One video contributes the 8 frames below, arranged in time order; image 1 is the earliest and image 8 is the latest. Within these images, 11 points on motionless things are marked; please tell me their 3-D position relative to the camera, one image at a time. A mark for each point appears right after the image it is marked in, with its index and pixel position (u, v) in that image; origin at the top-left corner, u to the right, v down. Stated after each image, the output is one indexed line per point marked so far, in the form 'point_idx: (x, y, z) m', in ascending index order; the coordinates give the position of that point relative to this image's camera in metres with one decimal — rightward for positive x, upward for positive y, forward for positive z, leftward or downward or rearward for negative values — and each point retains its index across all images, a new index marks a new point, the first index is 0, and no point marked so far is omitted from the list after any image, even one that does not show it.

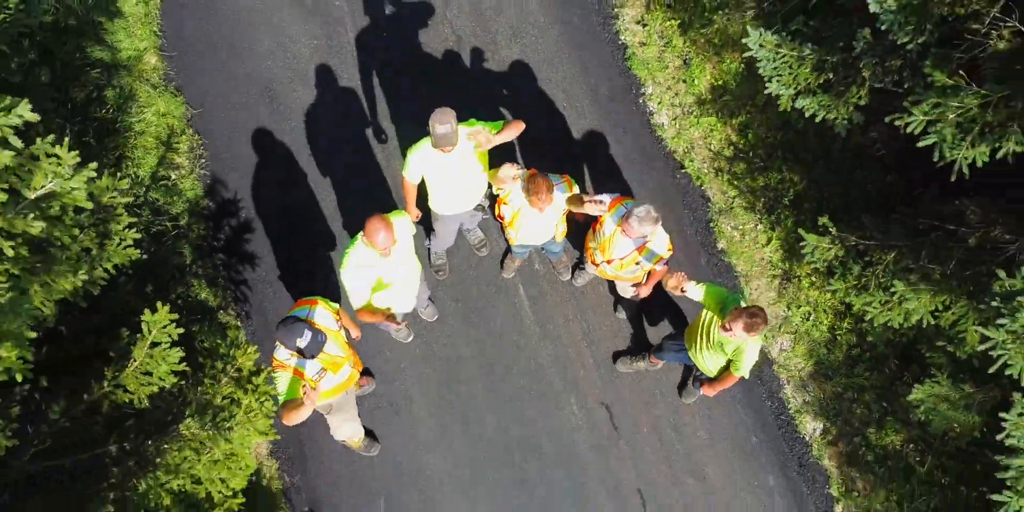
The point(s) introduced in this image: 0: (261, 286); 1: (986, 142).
0: (-1.6, -0.3, +6.5) m
1: (+2.2, +0.6, +4.4) m
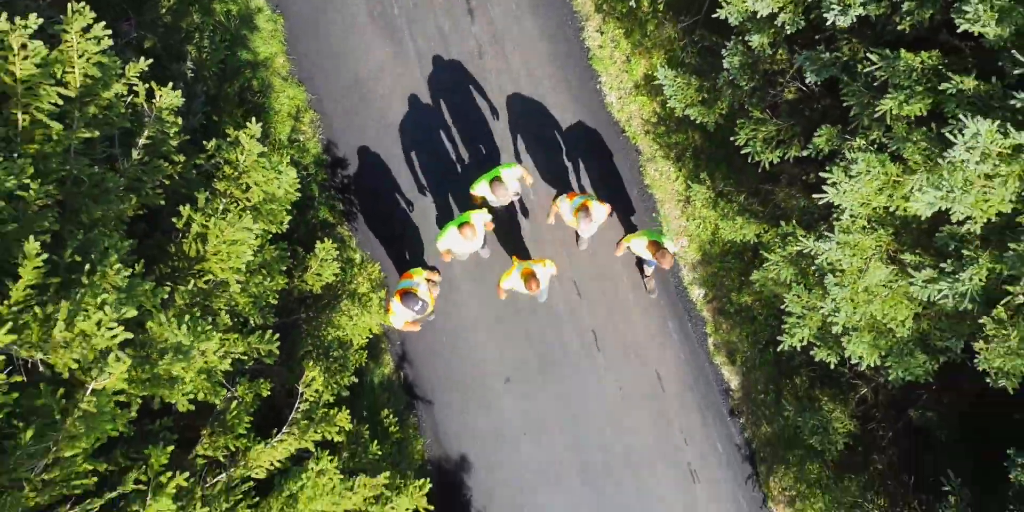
0: (-1.6, +0.4, +10.4) m
1: (+2.3, +0.9, +8.2) m
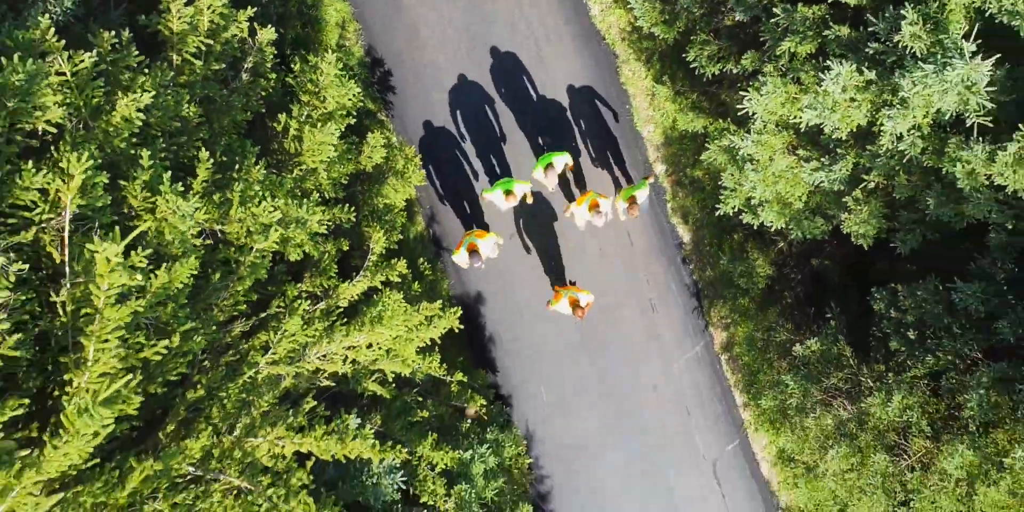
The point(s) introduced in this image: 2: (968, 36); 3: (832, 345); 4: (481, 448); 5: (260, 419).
0: (-1.5, +2.1, +13.0) m
1: (+2.3, +2.2, +10.8) m
2: (+4.0, +1.9, +8.3) m
3: (+3.6, -1.0, +10.6) m
4: (-0.3, -2.1, +10.6) m
5: (-2.0, -1.3, +7.6) m
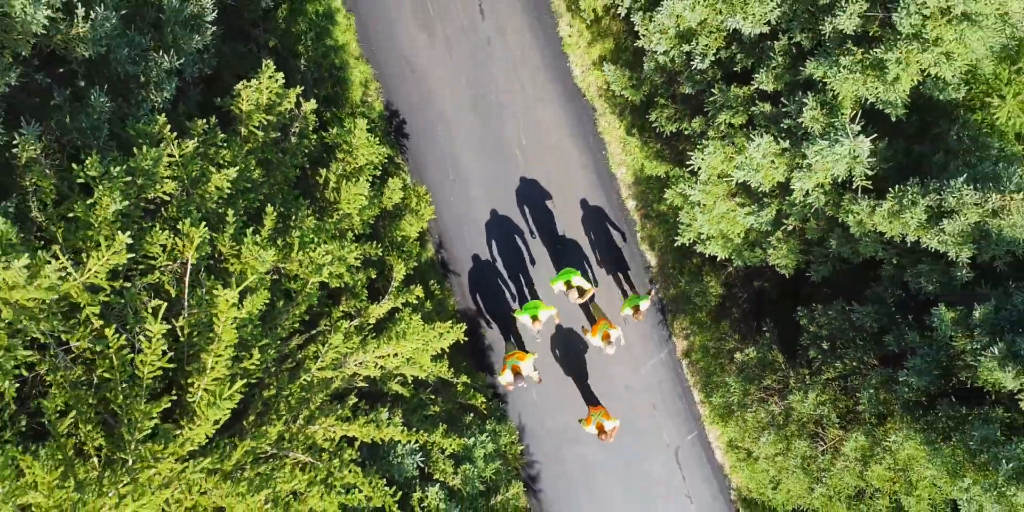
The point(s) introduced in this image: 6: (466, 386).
0: (-1.6, +1.7, +15.5) m
1: (+2.3, +1.8, +13.3) m
2: (+3.9, +1.6, +10.8) m
3: (+3.5, -1.3, +13.1) m
4: (-0.4, -2.5, +13.1) m
5: (-2.1, -1.6, +10.1) m
6: (-0.7, -2.0, +14.1) m
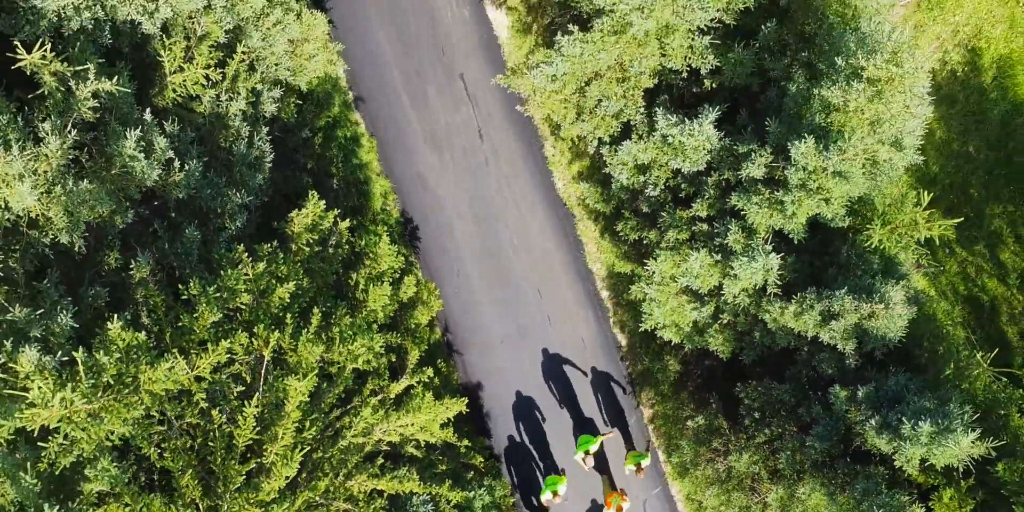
0: (-1.7, +0.1, +18.7) m
1: (+2.1, +0.3, +16.5) m
2: (+3.8, +0.2, +14.0) m
3: (+3.4, -2.8, +16.2) m
4: (-0.5, -4.0, +16.1) m
5: (-2.2, -2.9, +13.1) m
6: (-0.8, -3.5, +17.1) m
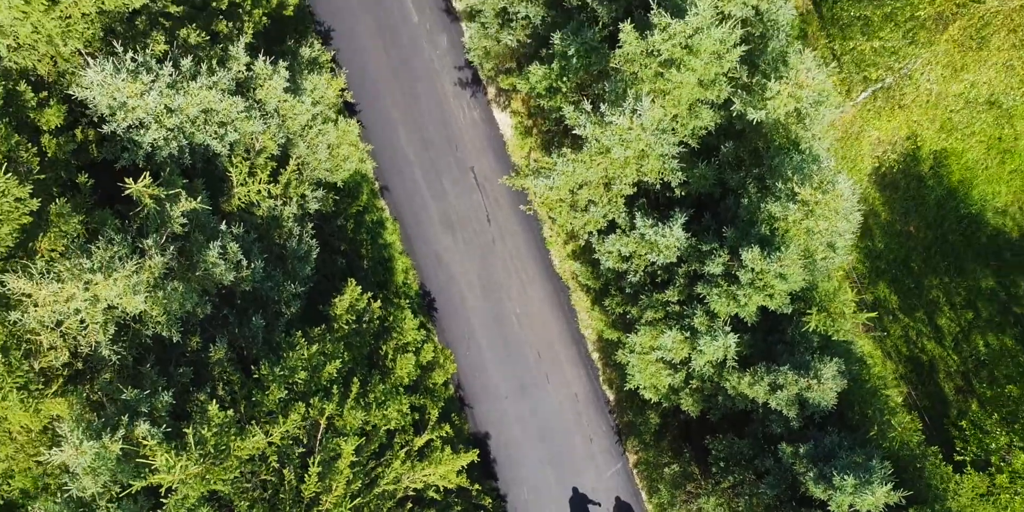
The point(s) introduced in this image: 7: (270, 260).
0: (-1.7, -1.4, +21.8) m
1: (+2.2, -1.2, +19.6) m
2: (+3.9, -1.2, +17.1) m
3: (+3.5, -4.3, +19.1) m
4: (-0.4, -5.4, +19.0) m
5: (-2.1, -4.3, +16.1) m
6: (-0.7, -5.0, +20.1) m
7: (-4.5, -0.1, +17.8) m
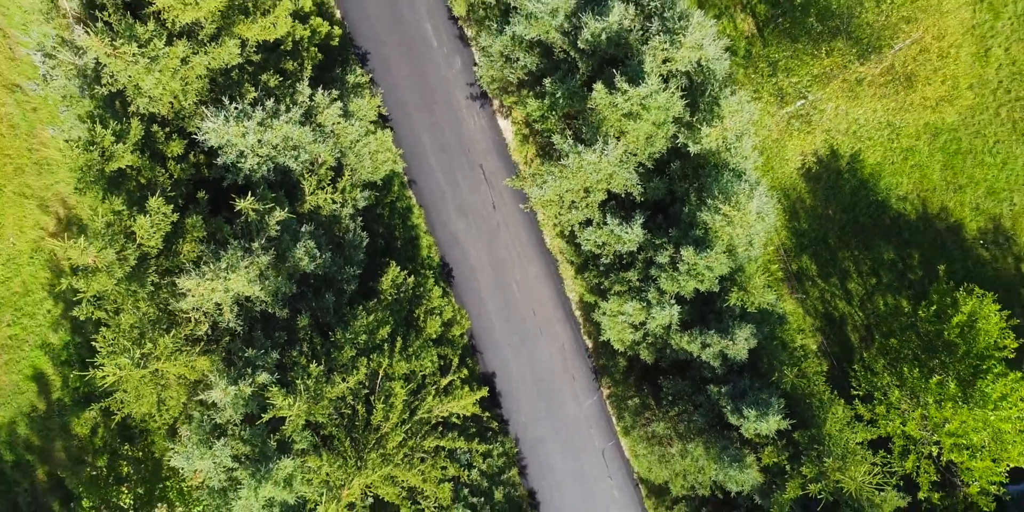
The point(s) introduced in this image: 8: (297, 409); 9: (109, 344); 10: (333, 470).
0: (-1.6, -0.8, +27.8) m
1: (+2.2, -0.7, +25.6) m
2: (+3.9, -1.0, +23.1) m
3: (+3.5, -3.9, +25.4) m
4: (-0.4, -5.0, +25.4) m
5: (-2.1, -4.2, +22.3) m
6: (-0.7, -4.5, +26.4) m
7: (-4.5, +0.2, +23.7) m
8: (-4.3, -3.0, +18.9) m
9: (-8.4, -1.8, +20.0) m
10: (-3.6, -4.3, +19.2) m
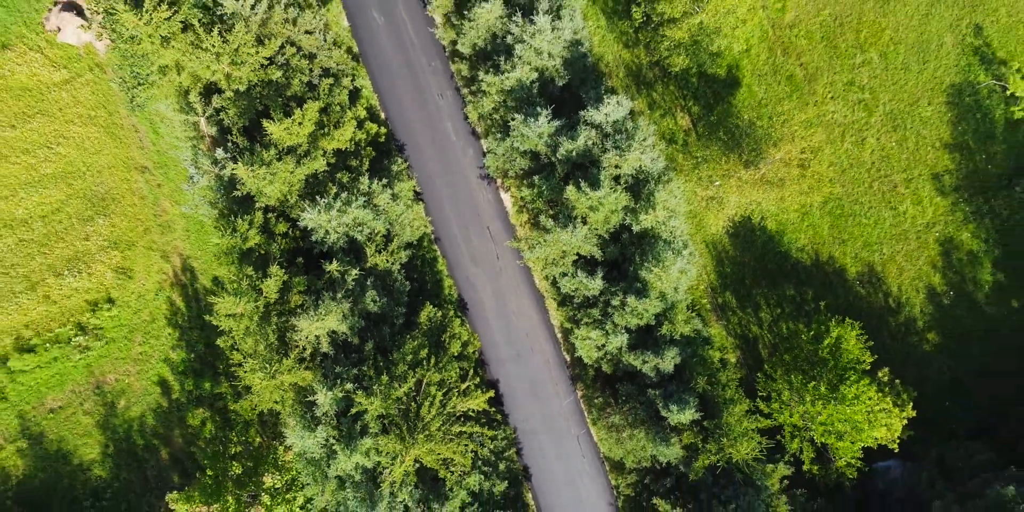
0: (-1.7, -2.3, +37.8) m
1: (+2.2, -2.2, +35.7) m
2: (+3.9, -2.5, +33.2) m
3: (+3.5, -5.4, +35.5) m
4: (-0.4, -6.5, +35.4) m
5: (-2.1, -5.7, +32.4) m
6: (-0.7, -6.0, +36.4) m
7: (-4.5, -1.3, +33.7) m
8: (-4.3, -4.6, +29.0) m
9: (-8.5, -3.4, +30.0) m
10: (-3.6, -5.8, +29.2) m
